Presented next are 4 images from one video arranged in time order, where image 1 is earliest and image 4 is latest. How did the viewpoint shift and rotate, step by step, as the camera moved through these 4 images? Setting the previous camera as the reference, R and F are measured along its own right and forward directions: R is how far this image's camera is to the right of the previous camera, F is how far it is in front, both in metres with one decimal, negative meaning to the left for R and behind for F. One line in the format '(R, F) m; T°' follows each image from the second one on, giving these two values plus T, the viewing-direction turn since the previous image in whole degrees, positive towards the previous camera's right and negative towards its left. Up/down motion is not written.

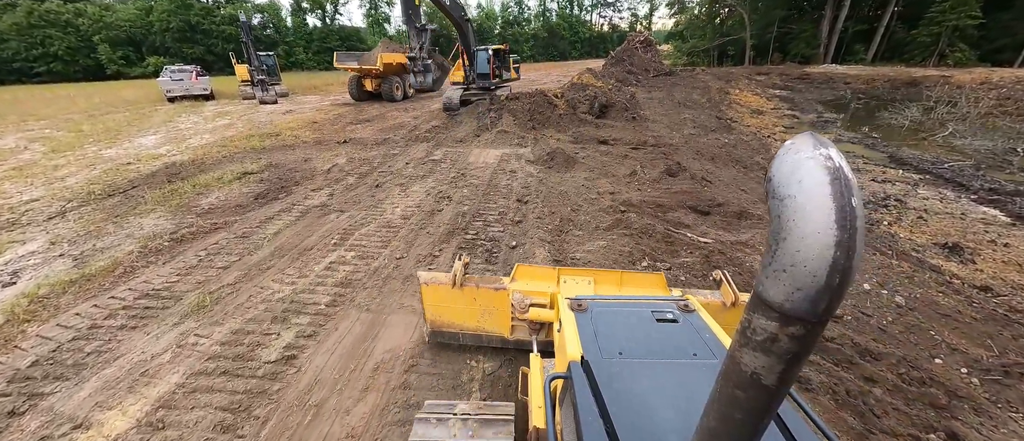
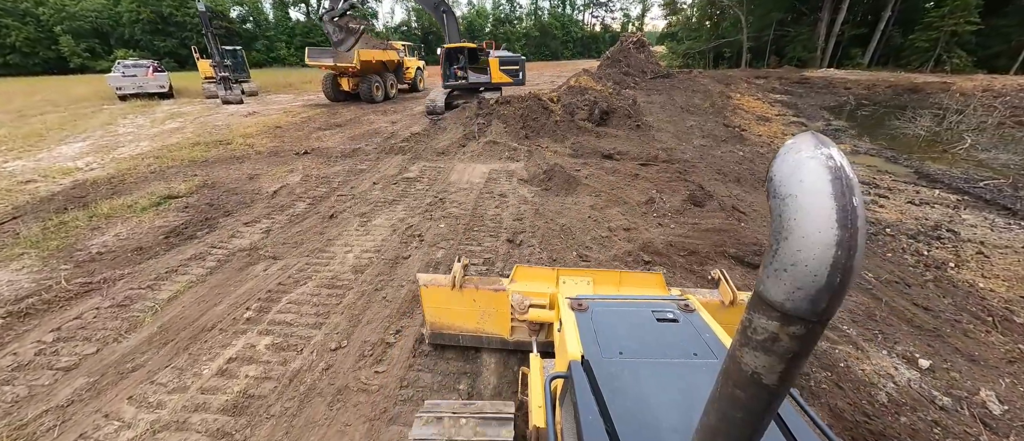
(0.0, +1.0) m; +1°
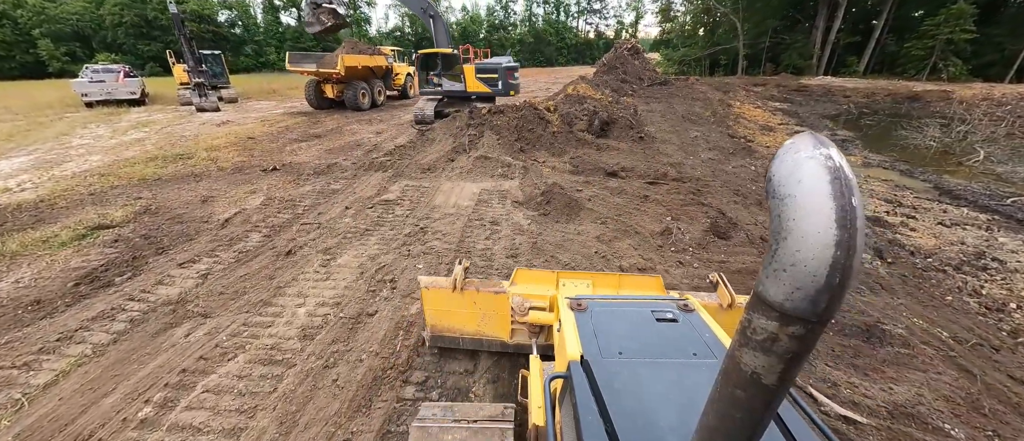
(0.0, +0.6) m; +1°
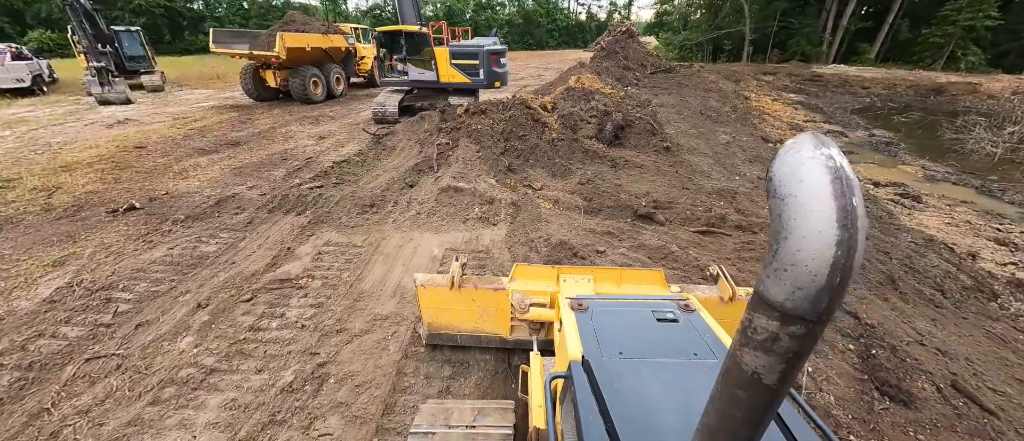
(+0.1, +1.9) m; +2°
